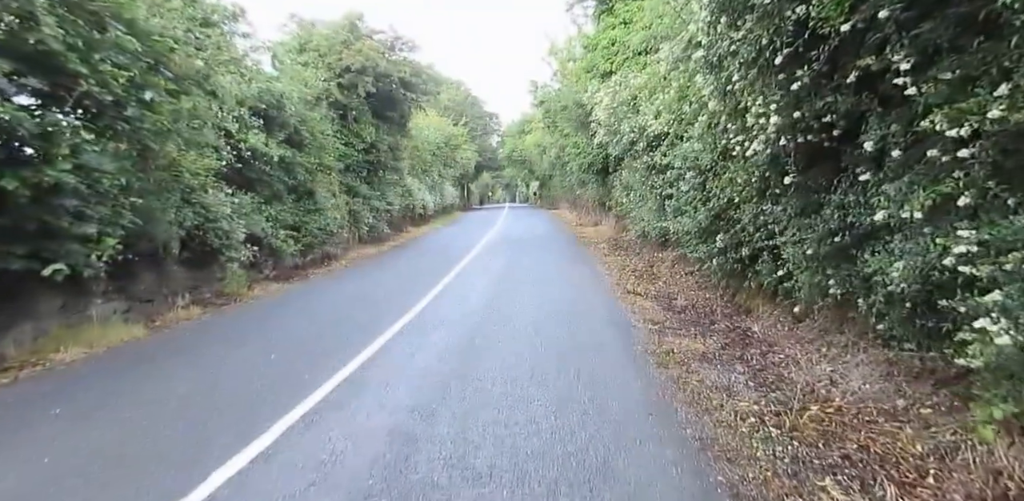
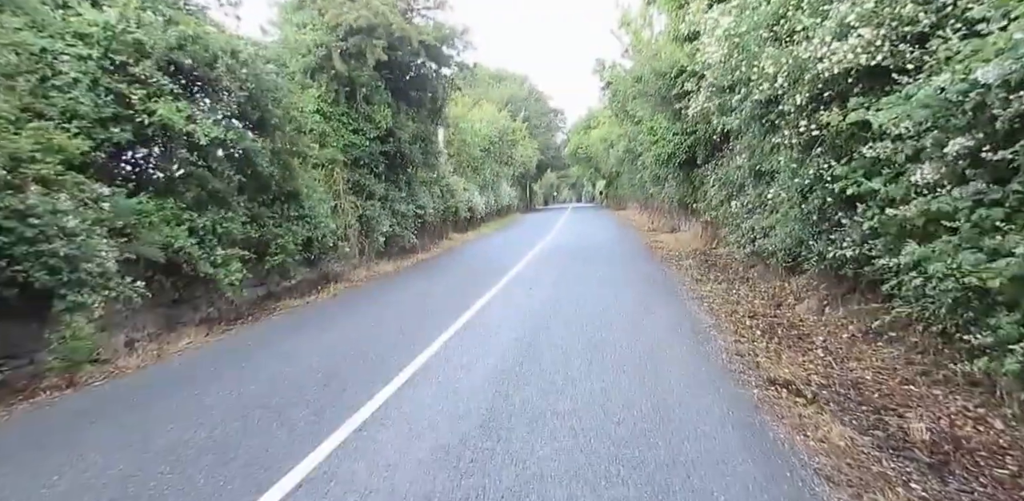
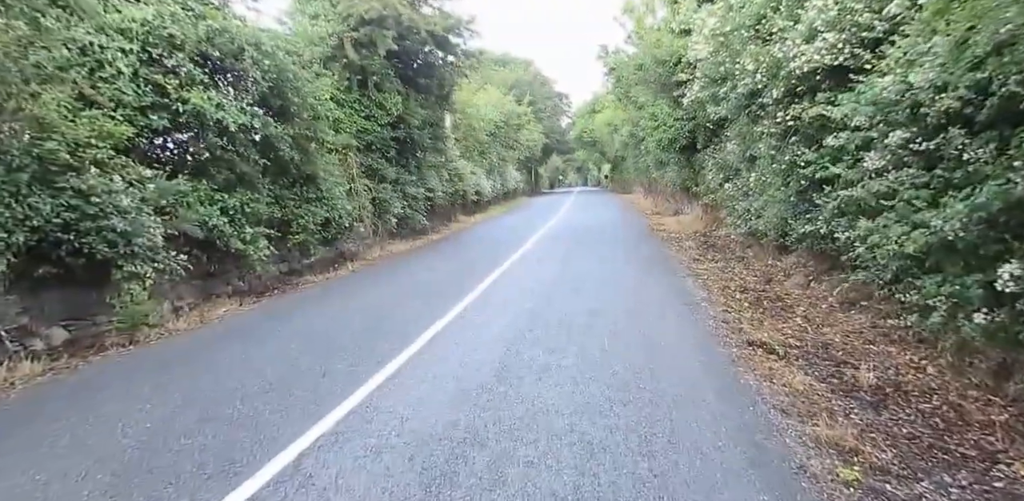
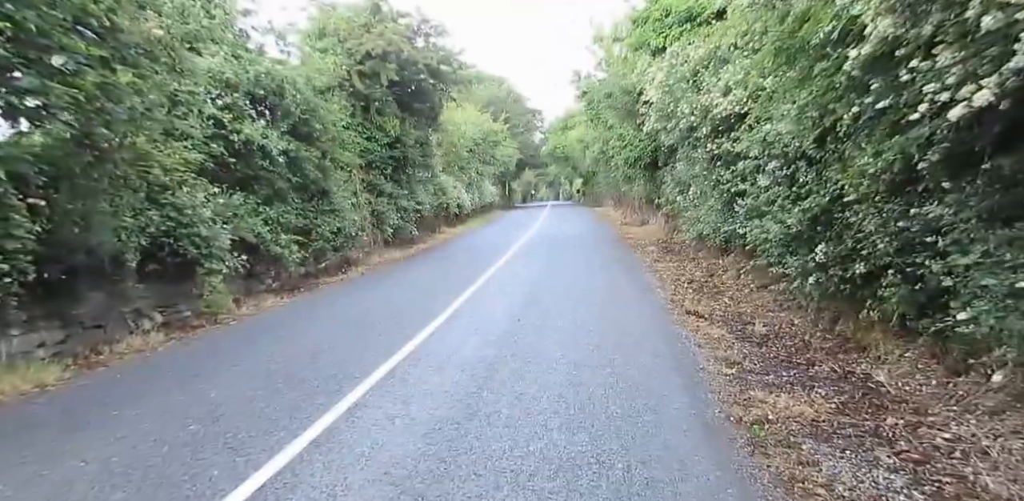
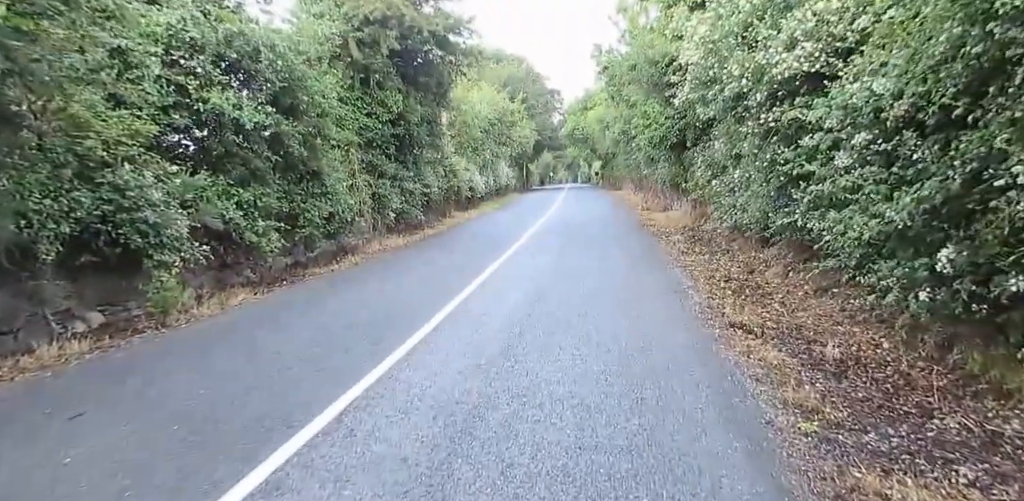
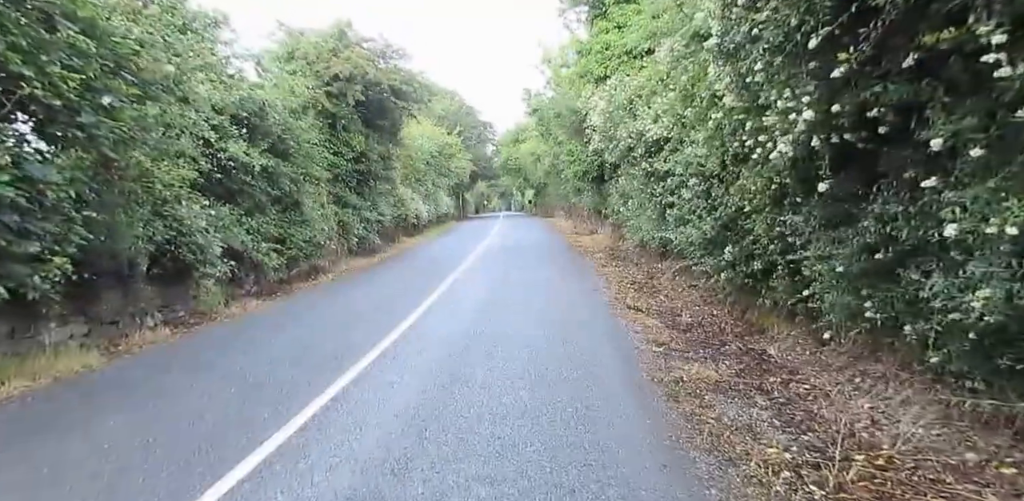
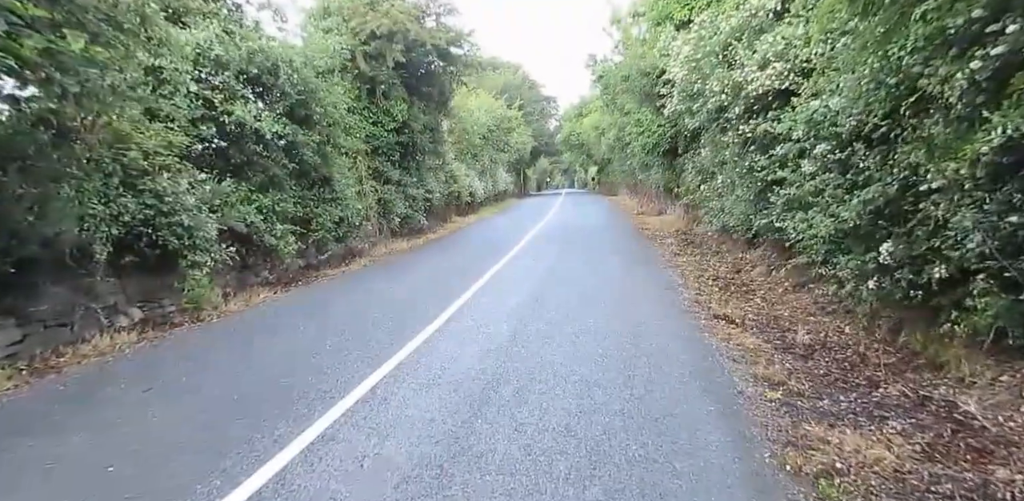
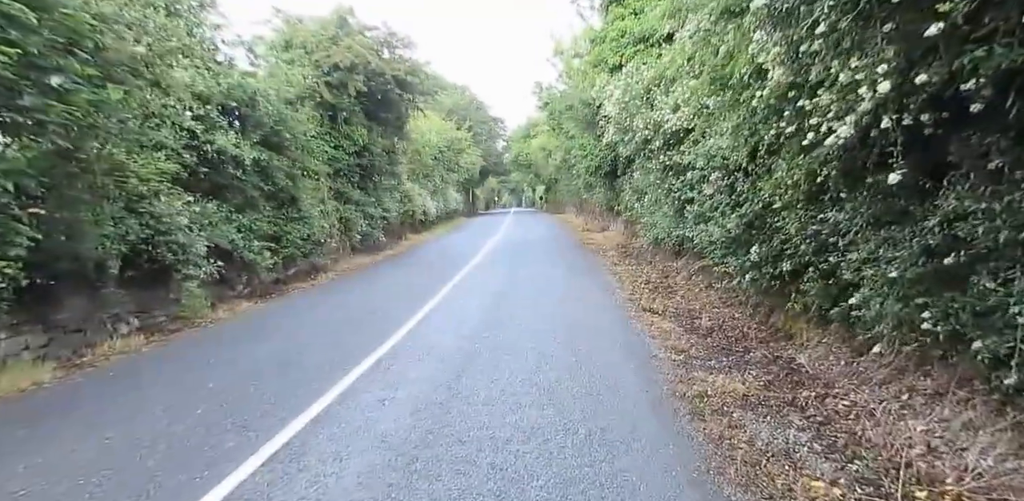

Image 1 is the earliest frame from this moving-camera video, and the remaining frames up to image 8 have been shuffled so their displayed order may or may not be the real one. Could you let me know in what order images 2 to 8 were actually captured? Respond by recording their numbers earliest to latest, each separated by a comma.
6, 8, 4, 7, 5, 3, 2
